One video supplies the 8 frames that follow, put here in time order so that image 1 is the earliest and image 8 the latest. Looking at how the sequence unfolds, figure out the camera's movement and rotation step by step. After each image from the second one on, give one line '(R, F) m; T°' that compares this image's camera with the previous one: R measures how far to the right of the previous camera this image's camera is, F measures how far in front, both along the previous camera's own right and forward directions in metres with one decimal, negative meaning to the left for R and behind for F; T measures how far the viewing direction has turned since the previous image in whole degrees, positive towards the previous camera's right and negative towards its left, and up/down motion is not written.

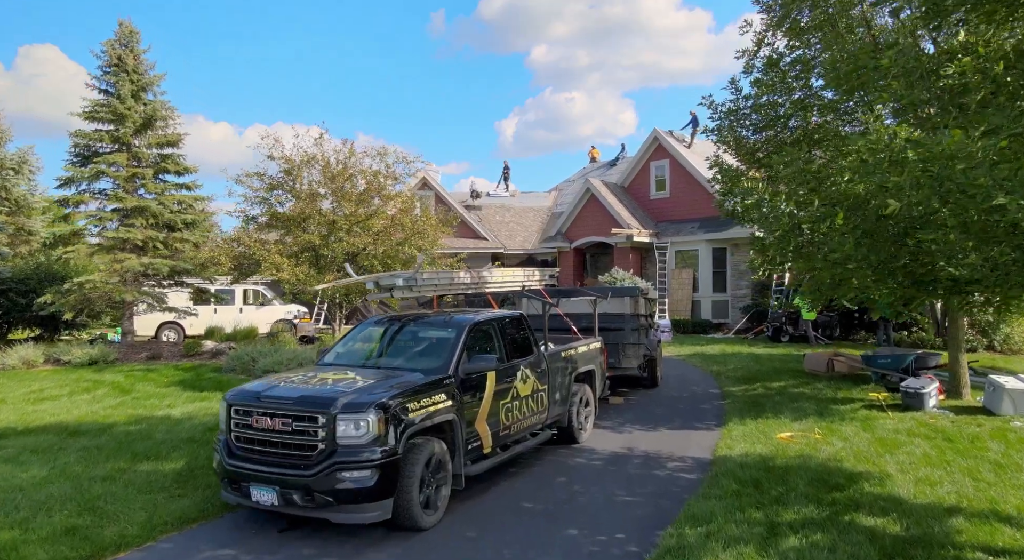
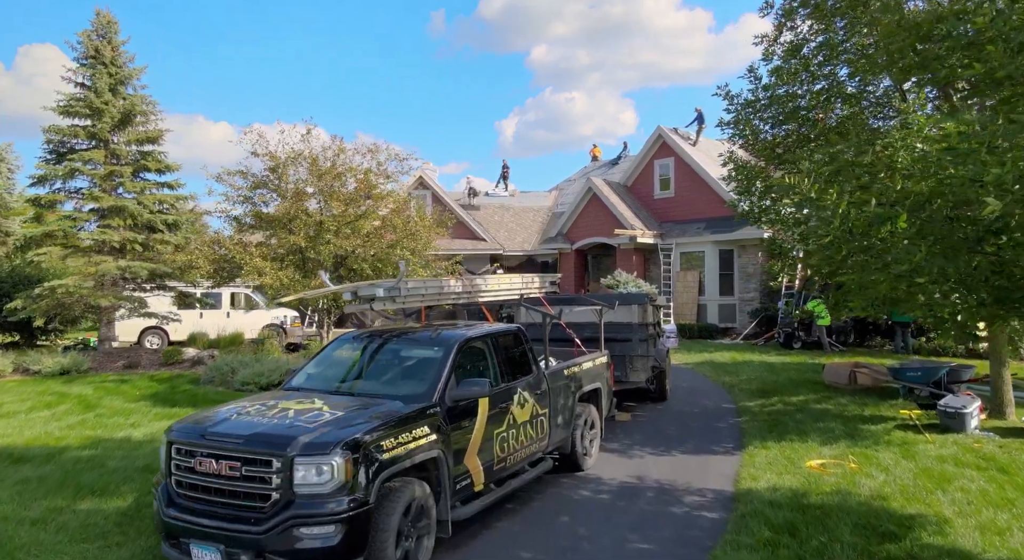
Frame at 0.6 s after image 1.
(0.0, +0.8) m; 0°
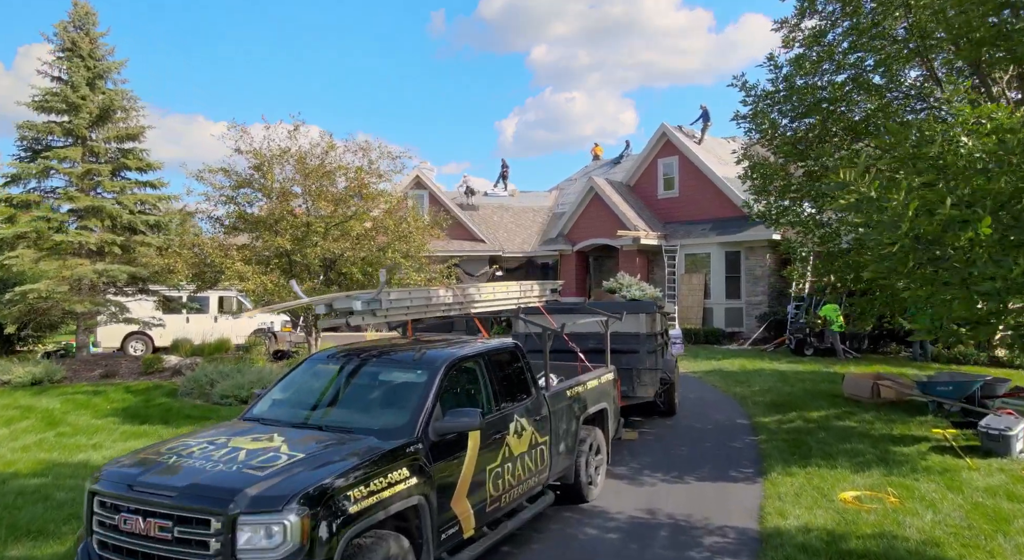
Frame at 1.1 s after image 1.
(0.0, +0.7) m; 0°
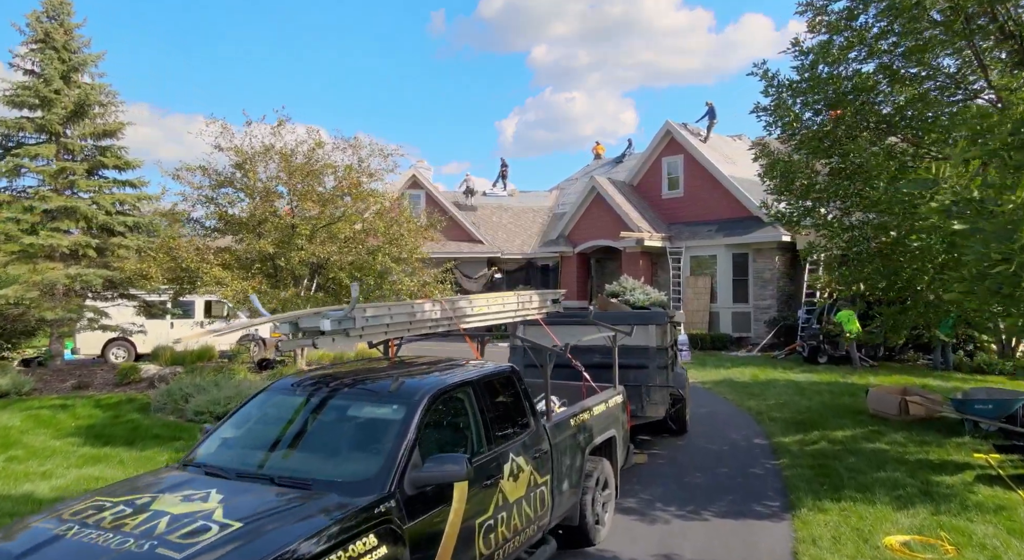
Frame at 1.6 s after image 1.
(0.0, +0.8) m; 0°
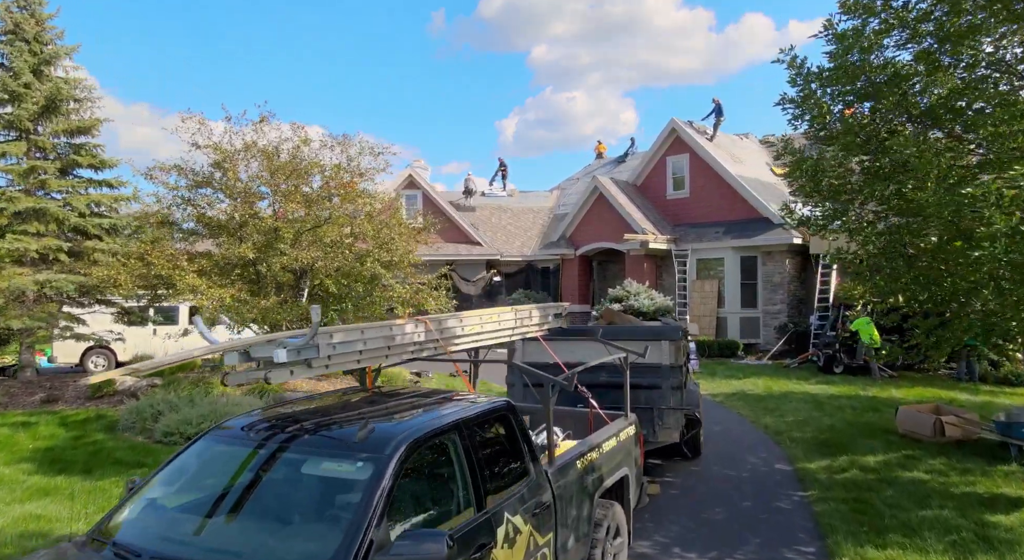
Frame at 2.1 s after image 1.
(0.0, +0.8) m; 0°
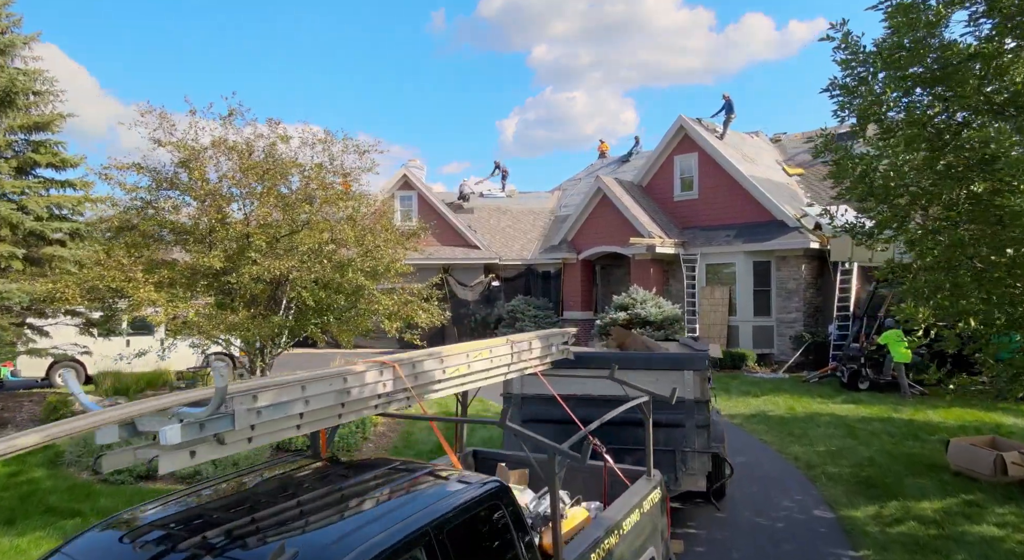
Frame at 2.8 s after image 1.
(0.0, +1.1) m; 0°
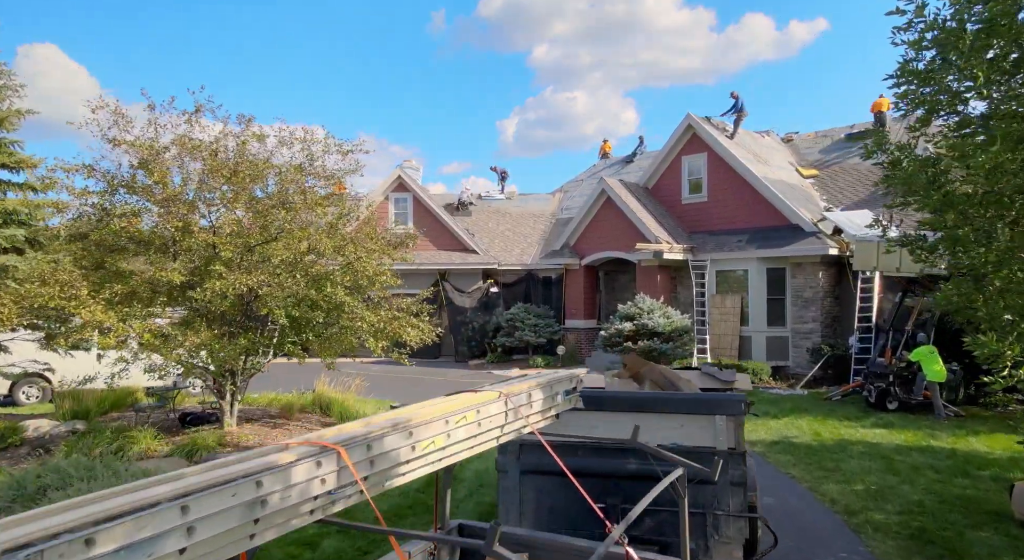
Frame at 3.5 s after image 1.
(0.0, +1.0) m; 0°
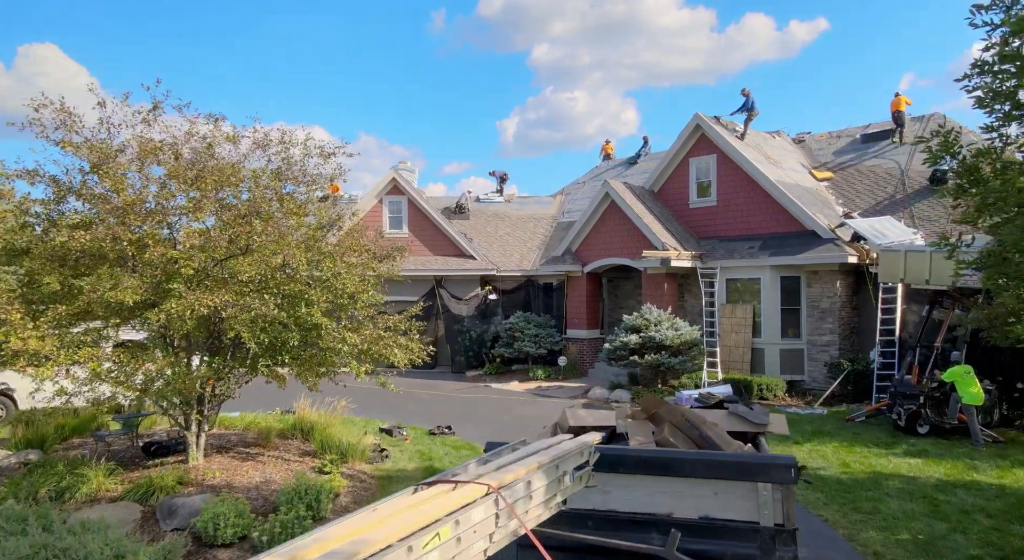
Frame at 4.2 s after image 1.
(0.0, +1.0) m; 0°
